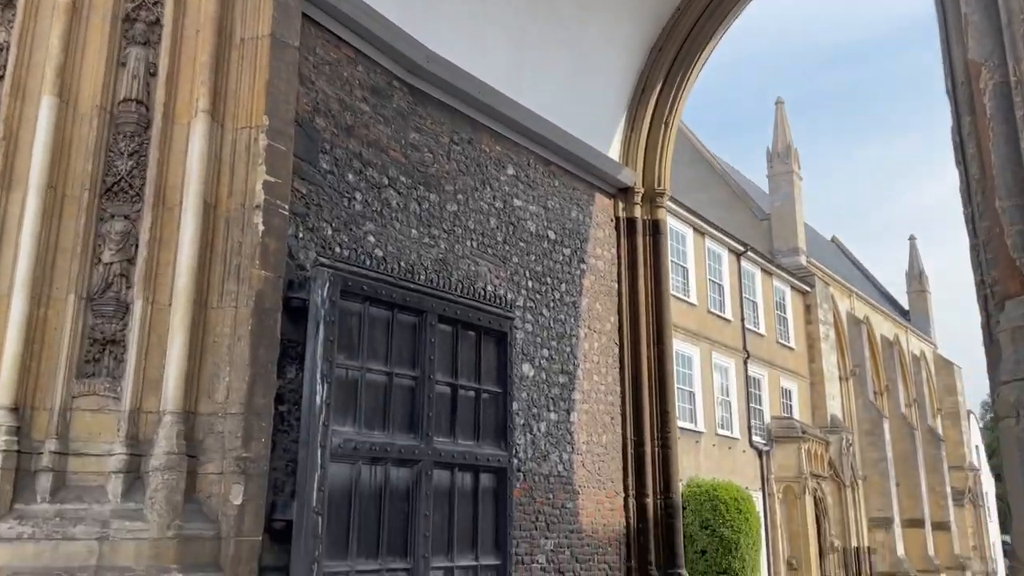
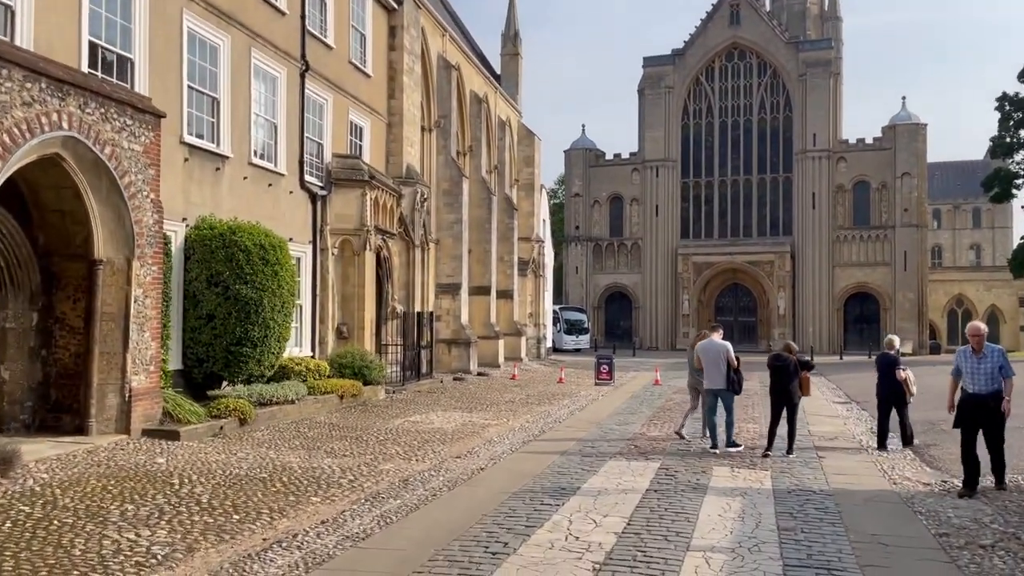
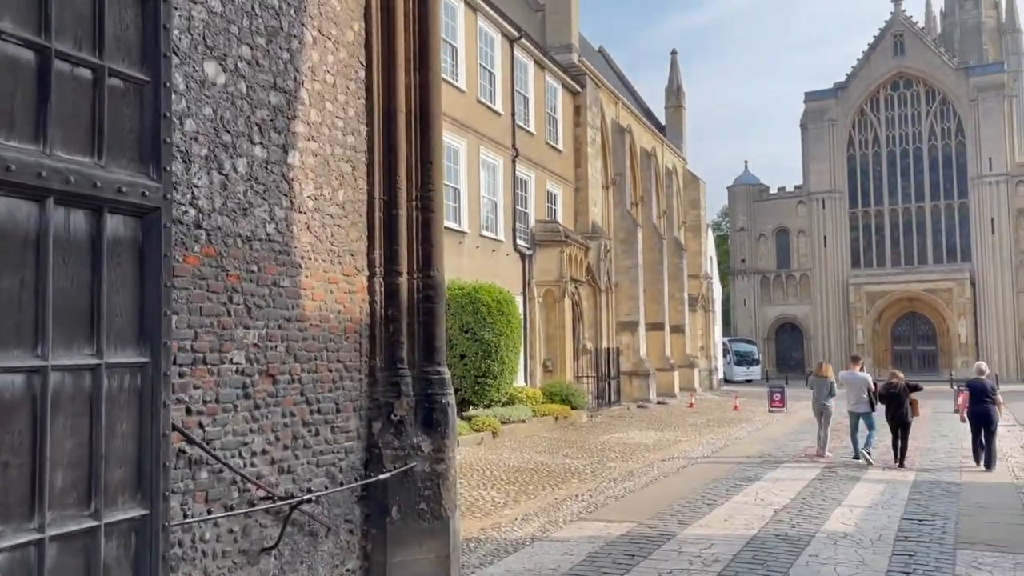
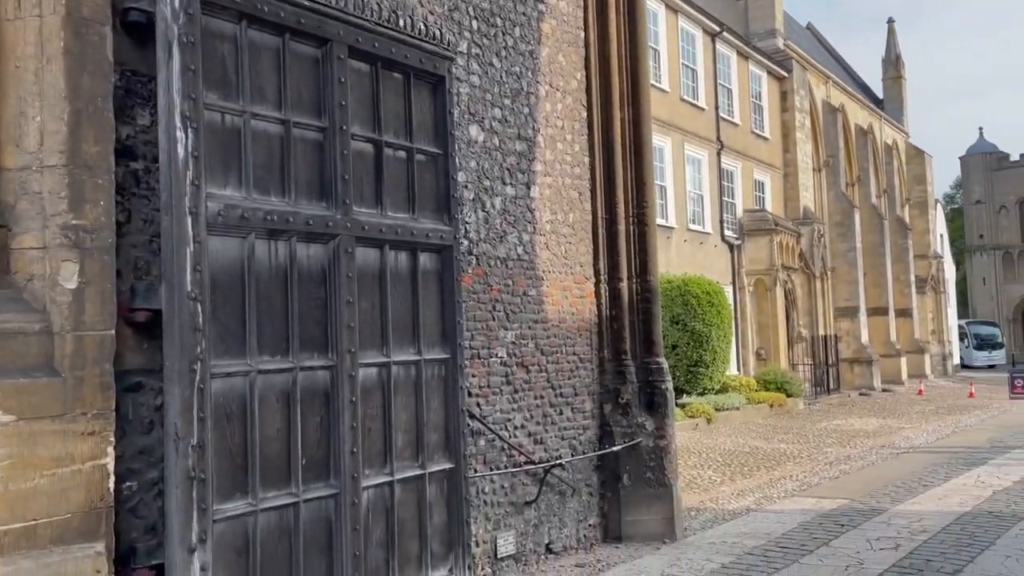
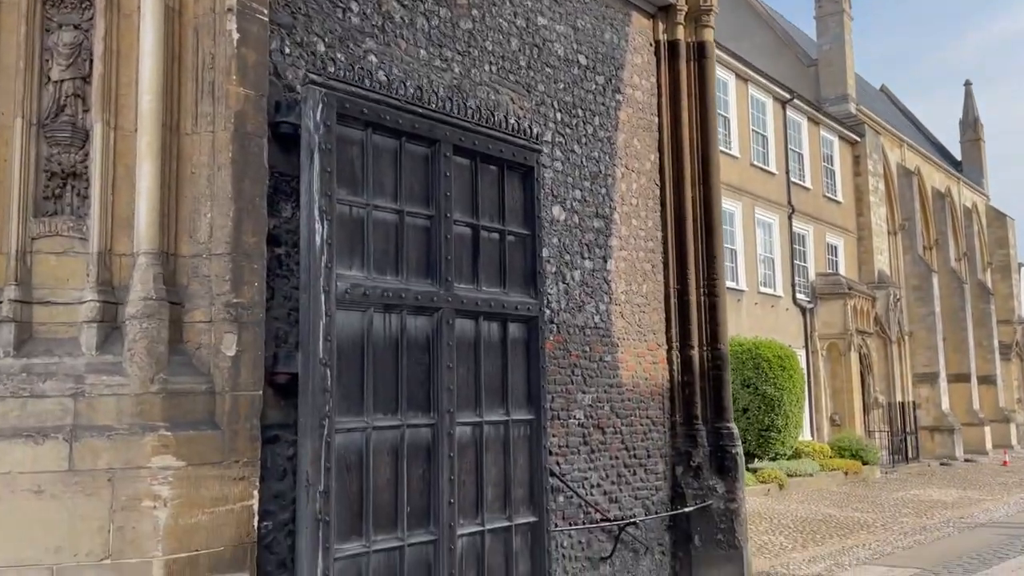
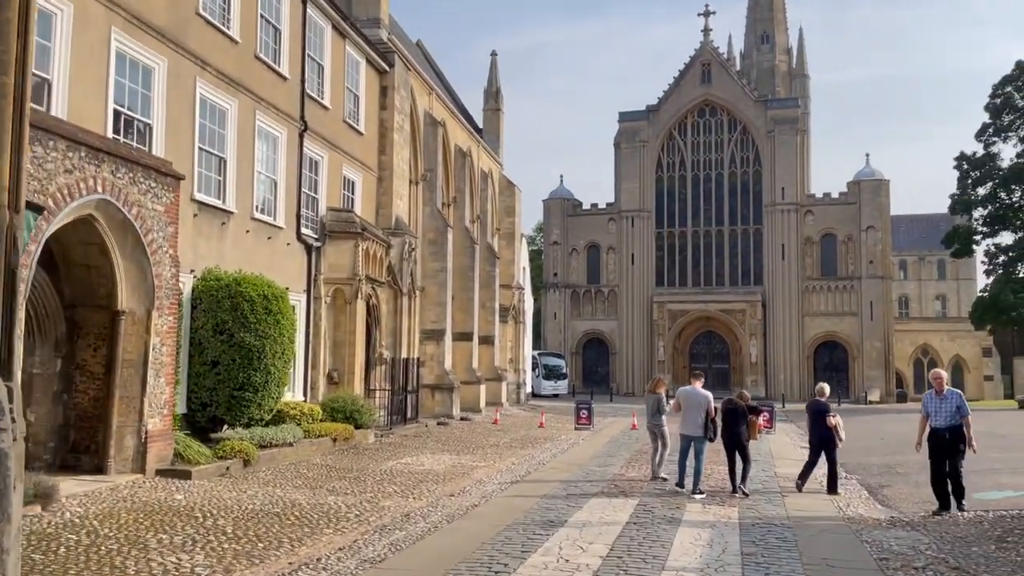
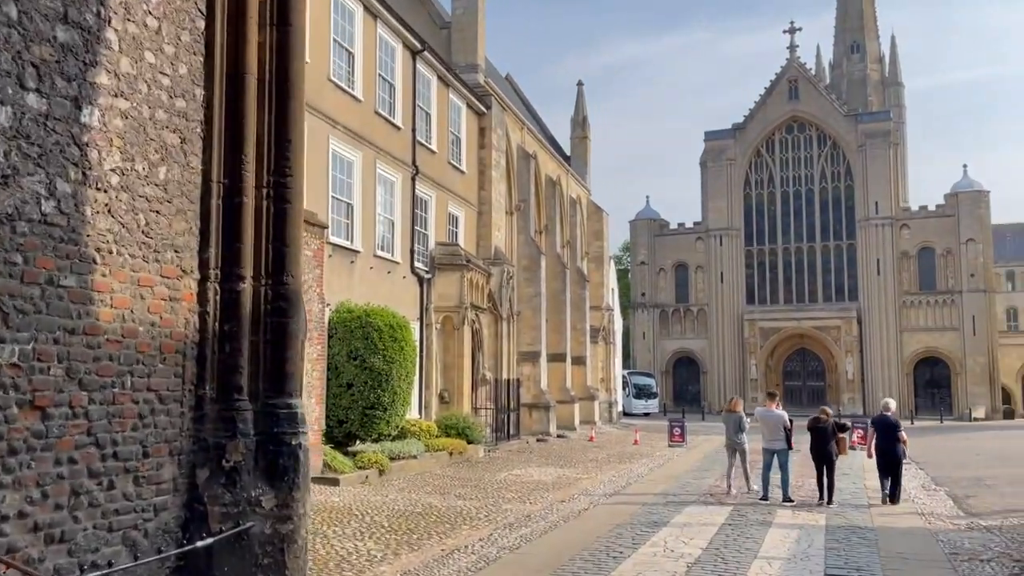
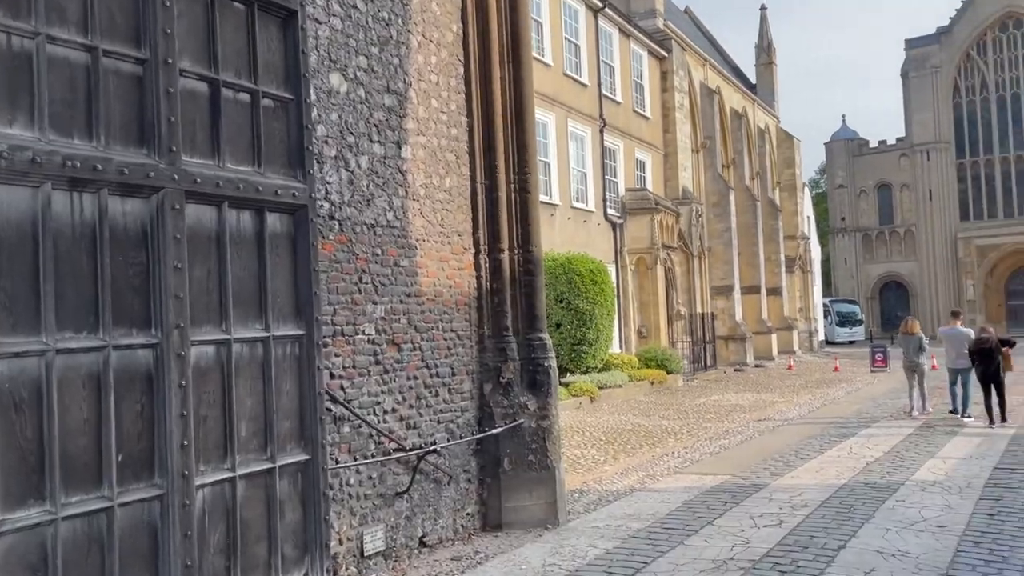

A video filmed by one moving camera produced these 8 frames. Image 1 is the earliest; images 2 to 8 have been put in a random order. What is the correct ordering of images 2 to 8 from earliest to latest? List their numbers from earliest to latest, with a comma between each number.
5, 4, 8, 3, 7, 6, 2
